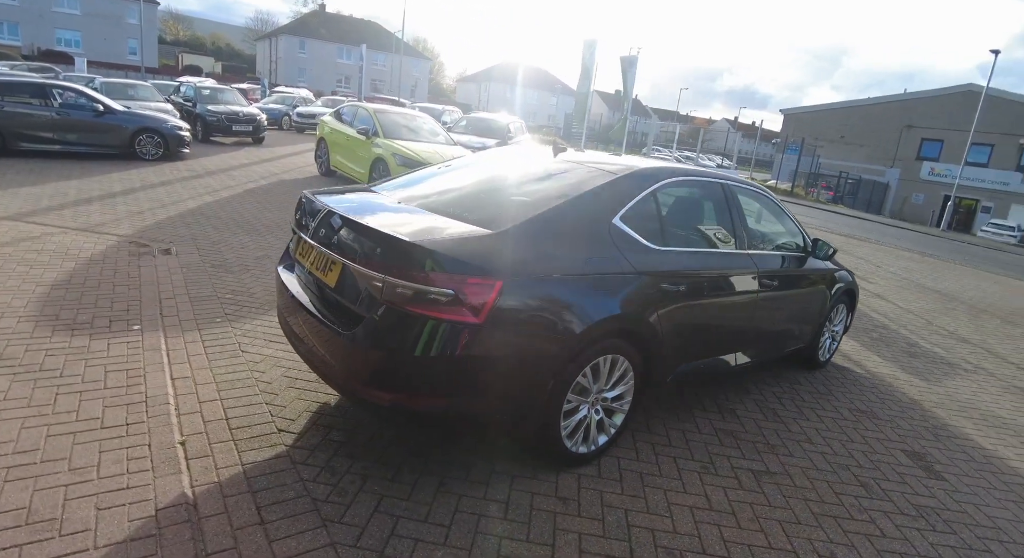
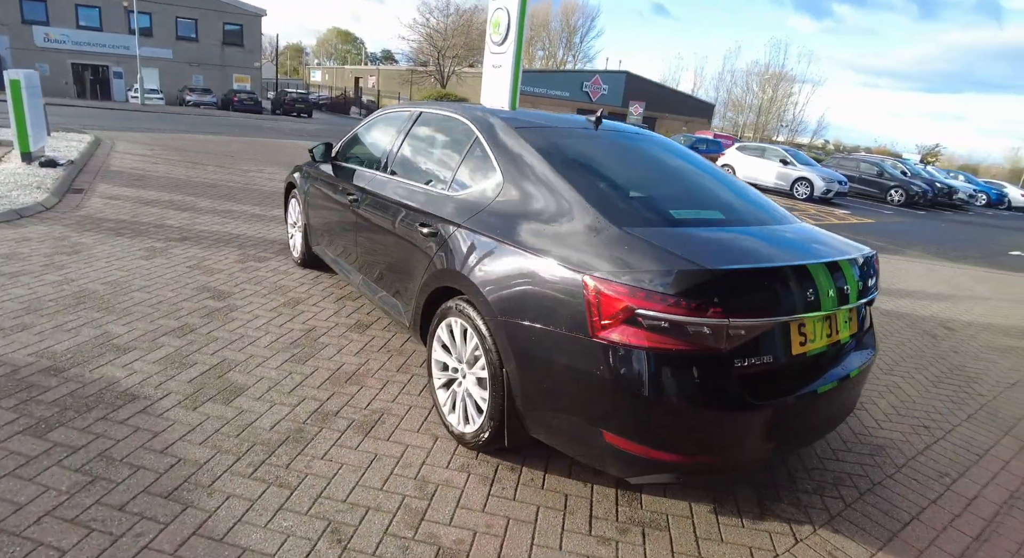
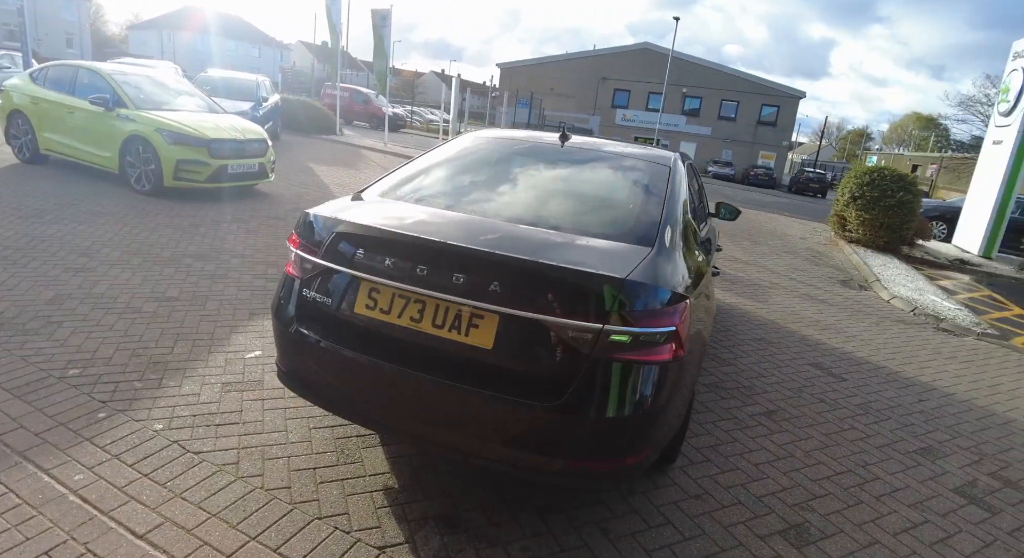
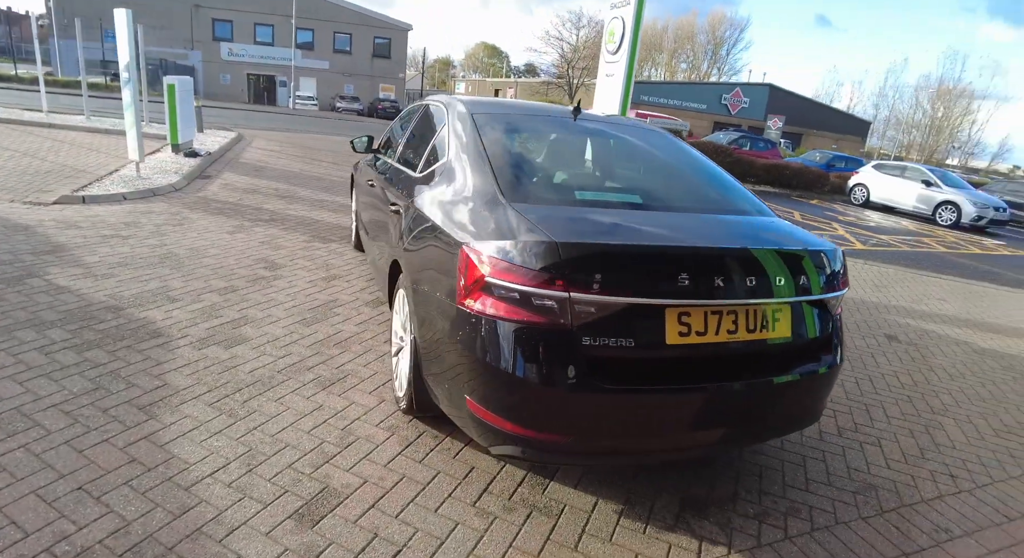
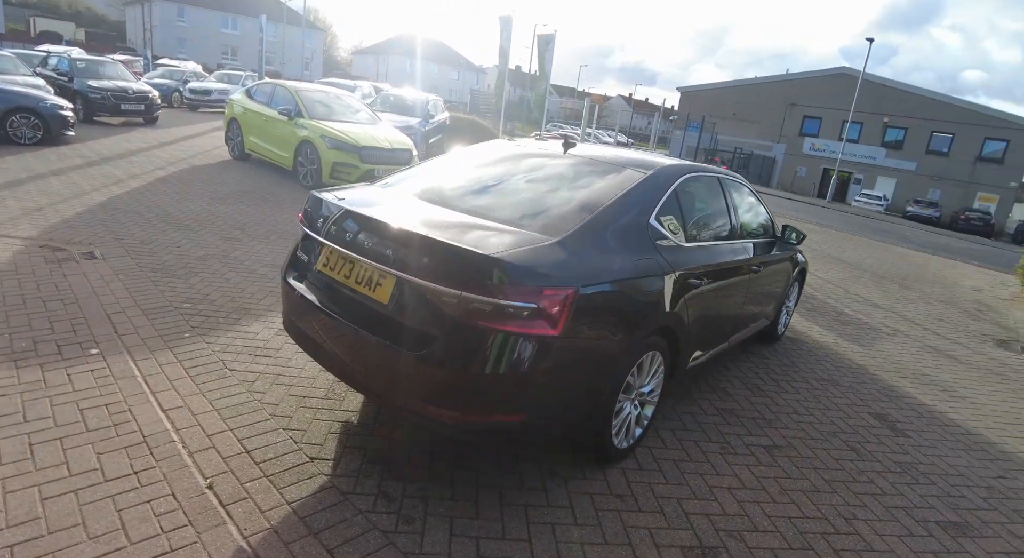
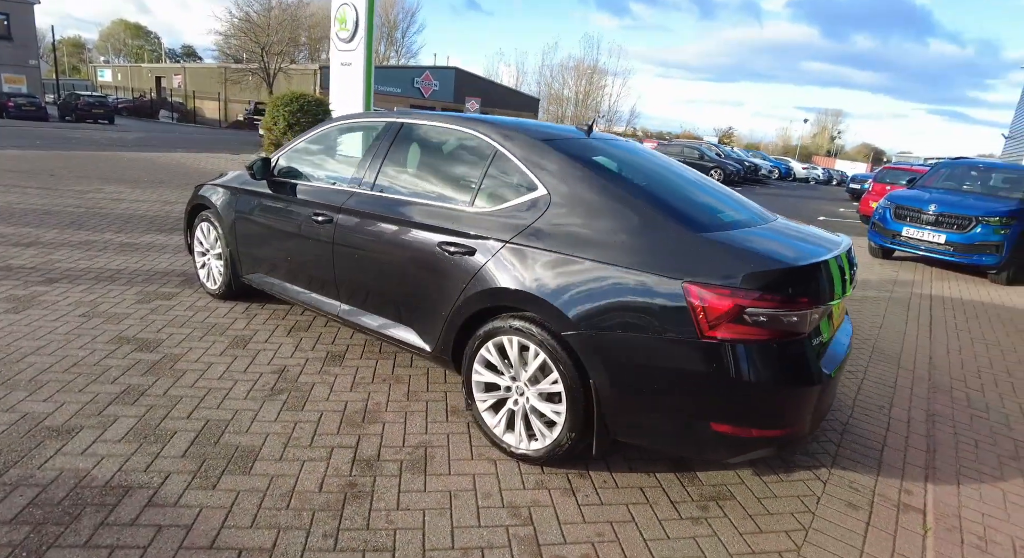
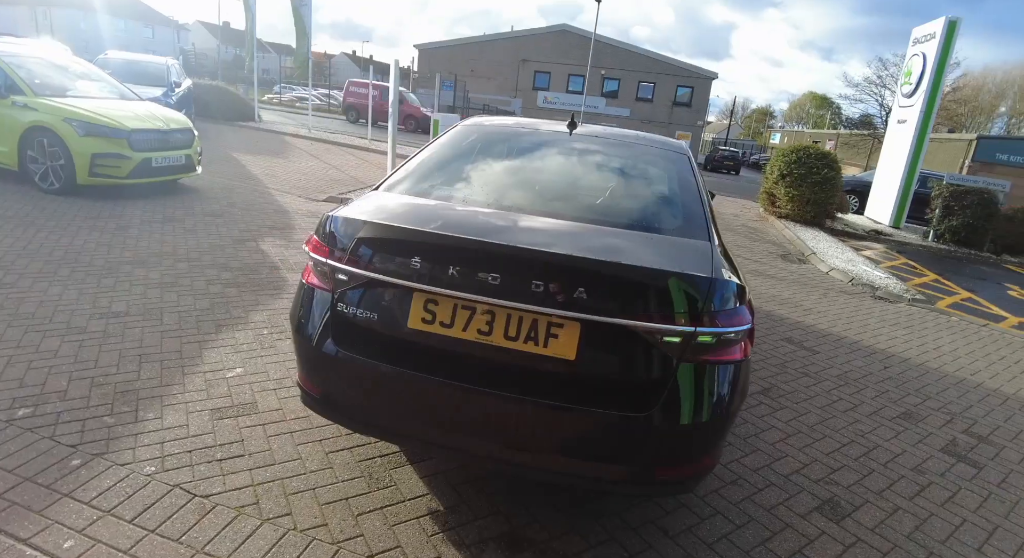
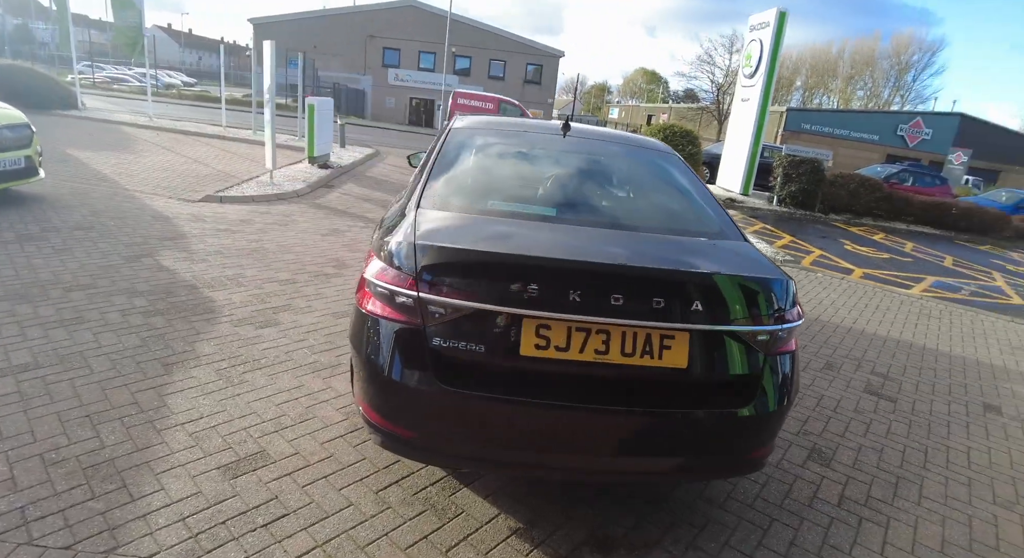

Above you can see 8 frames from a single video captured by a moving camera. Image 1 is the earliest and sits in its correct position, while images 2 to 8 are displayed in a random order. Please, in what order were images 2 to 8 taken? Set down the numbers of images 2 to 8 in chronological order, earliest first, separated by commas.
5, 3, 7, 8, 4, 2, 6
